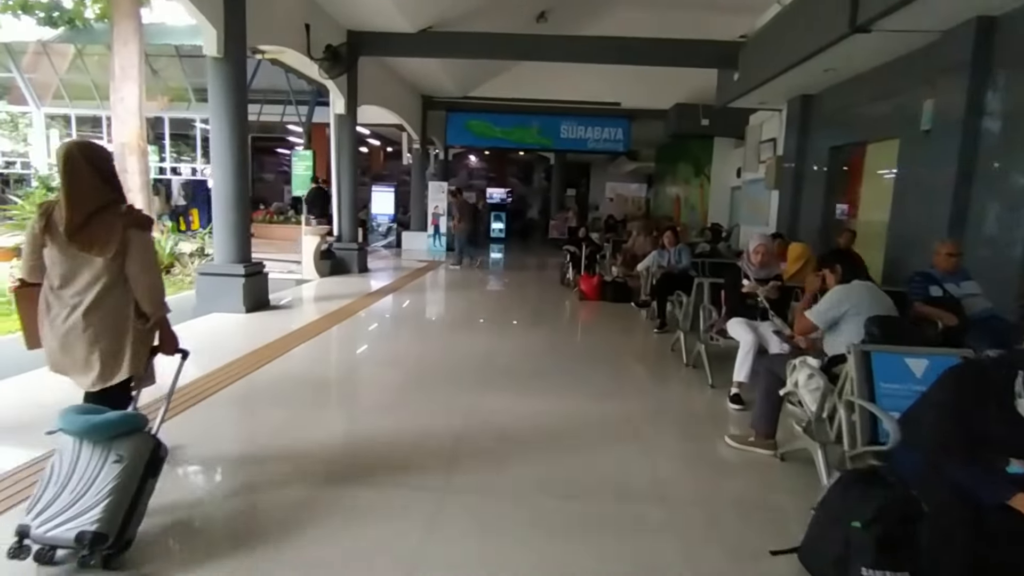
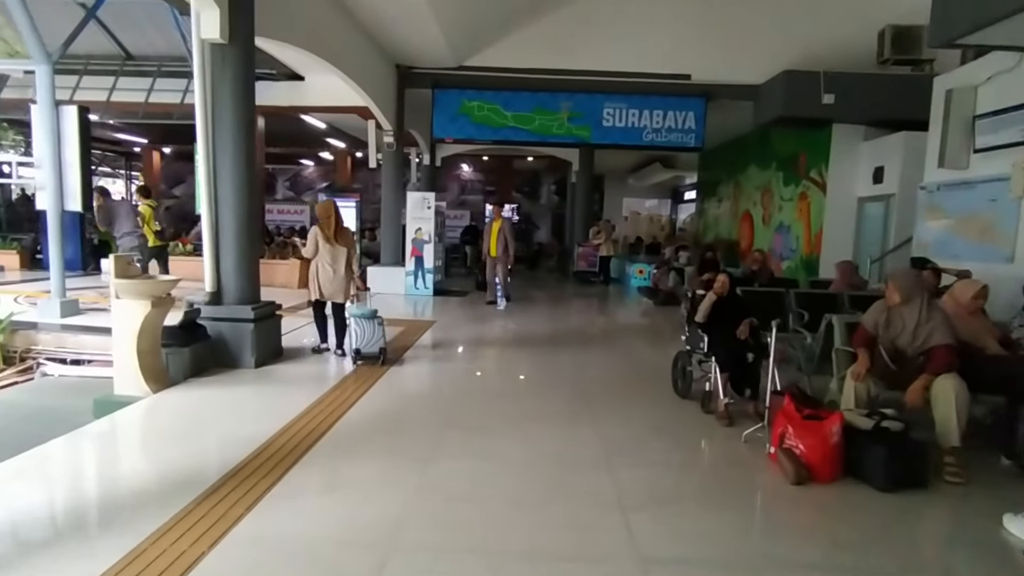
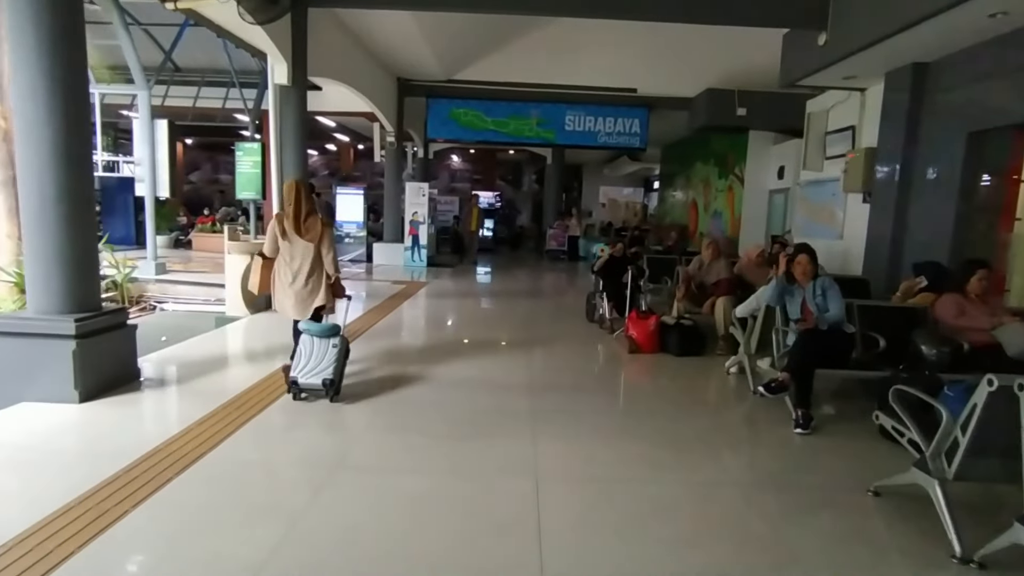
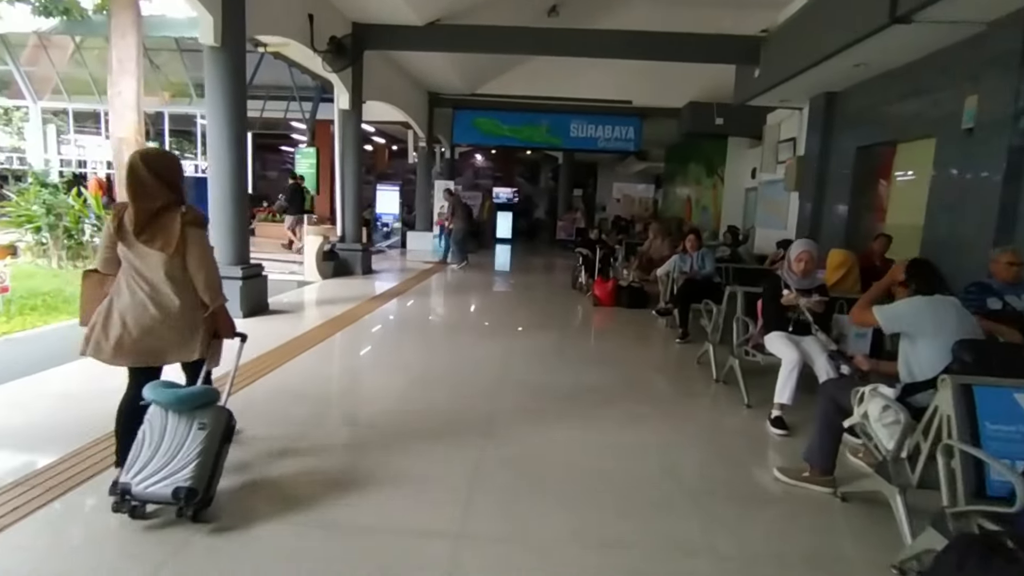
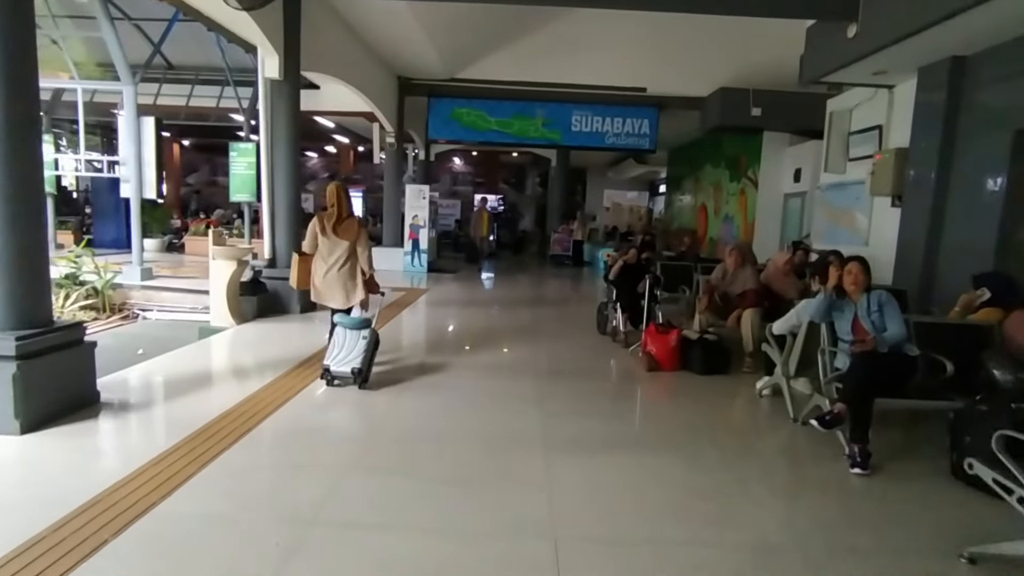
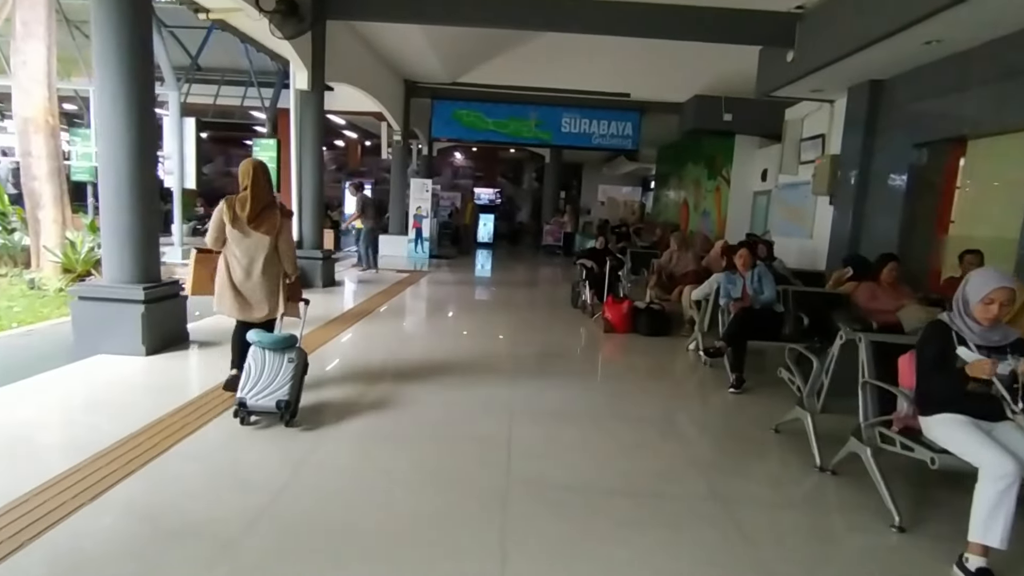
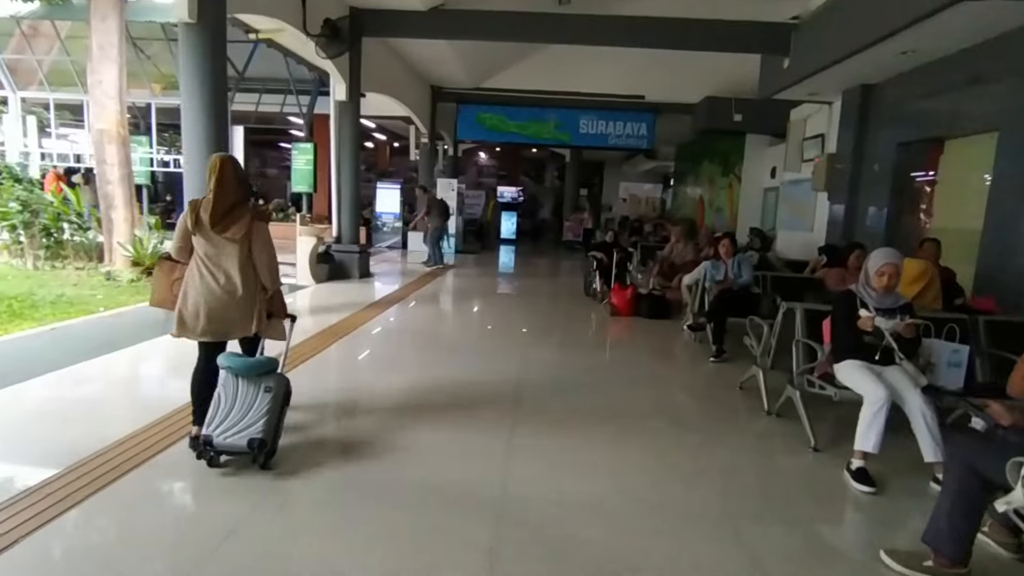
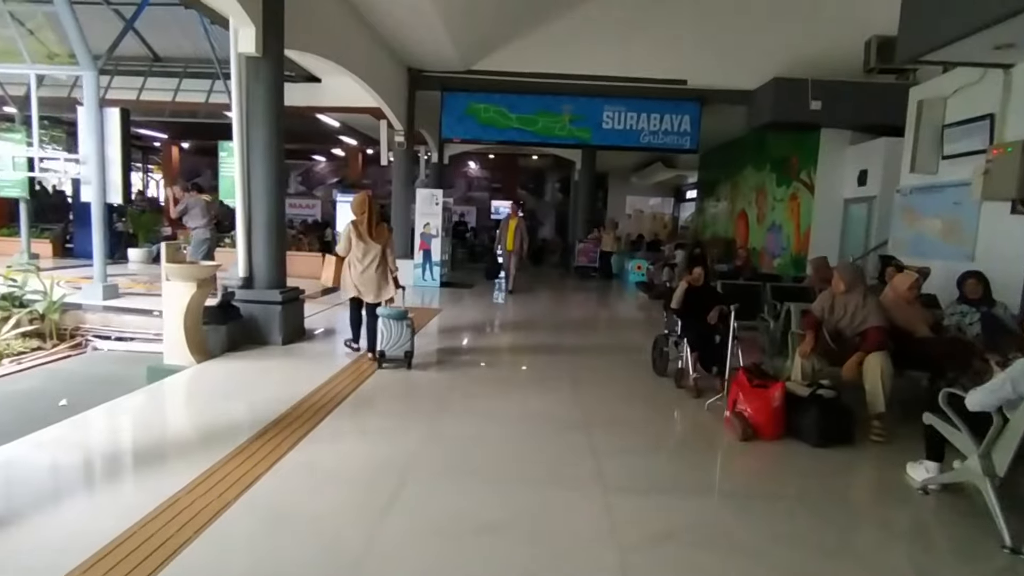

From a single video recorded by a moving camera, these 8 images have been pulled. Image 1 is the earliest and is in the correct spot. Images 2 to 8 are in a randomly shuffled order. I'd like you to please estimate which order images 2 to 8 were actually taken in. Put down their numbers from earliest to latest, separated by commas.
4, 7, 6, 3, 5, 8, 2
